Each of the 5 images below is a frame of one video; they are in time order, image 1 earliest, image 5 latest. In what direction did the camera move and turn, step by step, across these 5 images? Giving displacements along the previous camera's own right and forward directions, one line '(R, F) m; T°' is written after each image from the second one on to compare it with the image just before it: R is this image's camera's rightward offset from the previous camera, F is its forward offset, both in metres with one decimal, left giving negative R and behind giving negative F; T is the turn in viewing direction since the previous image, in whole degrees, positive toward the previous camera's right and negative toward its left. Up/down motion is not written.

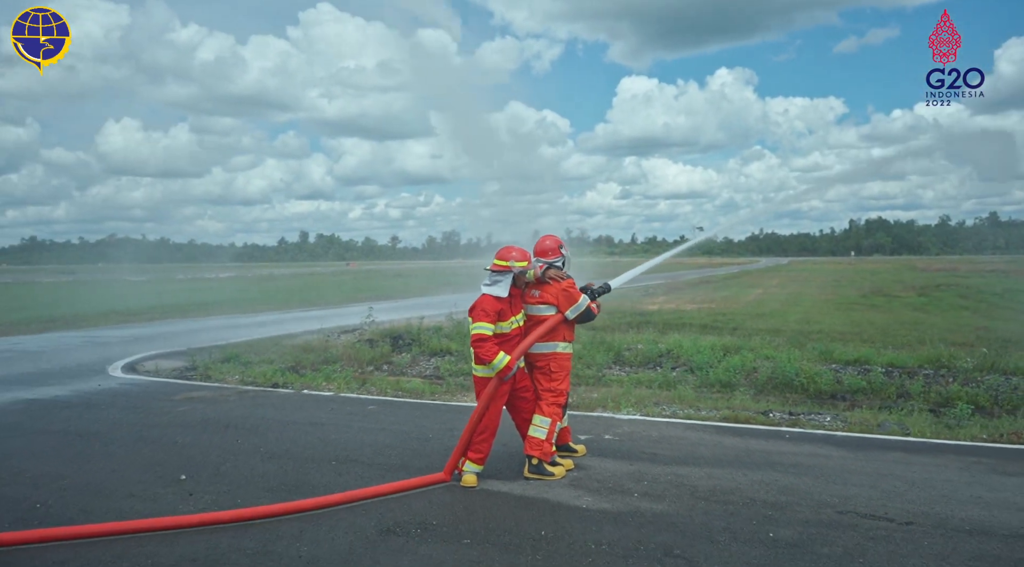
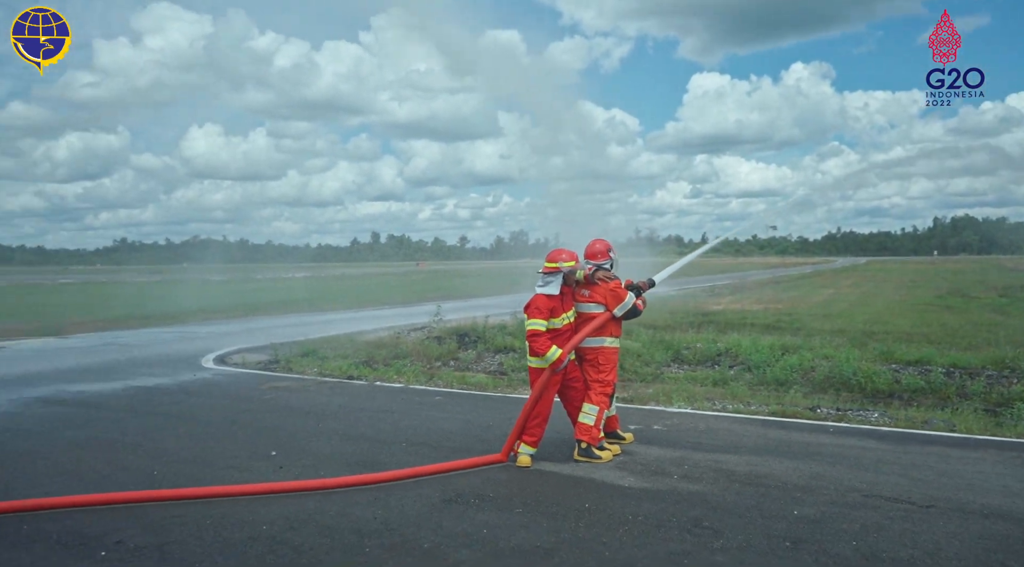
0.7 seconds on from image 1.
(+0.1, -0.5) m; -5°
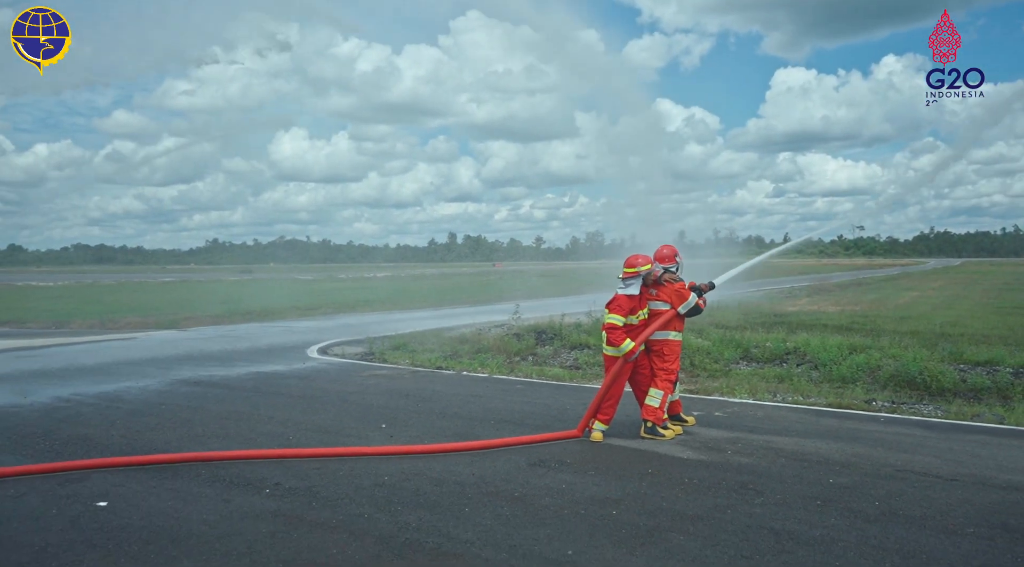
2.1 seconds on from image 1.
(0.0, -0.9) m; -6°
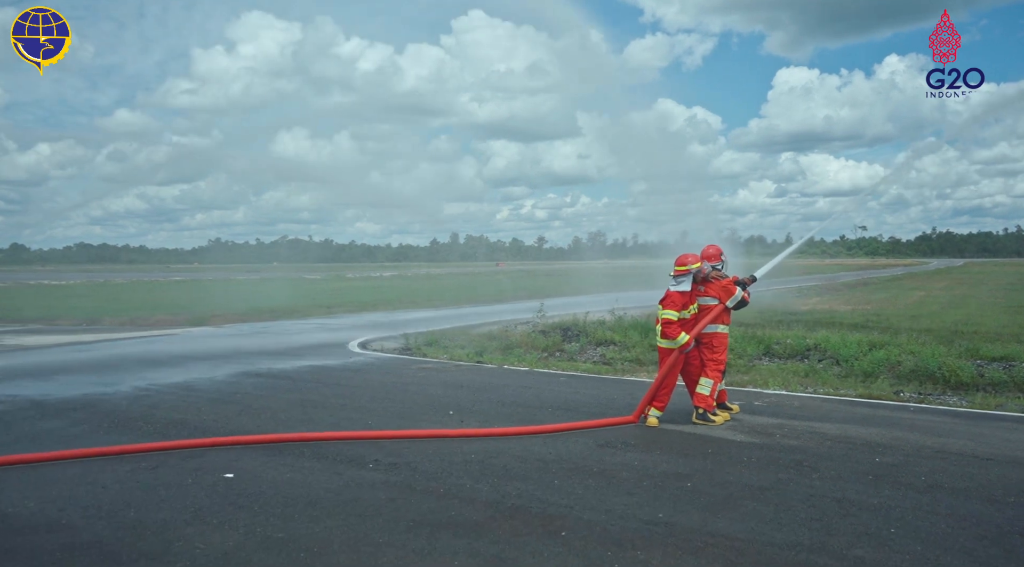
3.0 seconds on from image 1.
(-0.6, -0.6) m; 0°
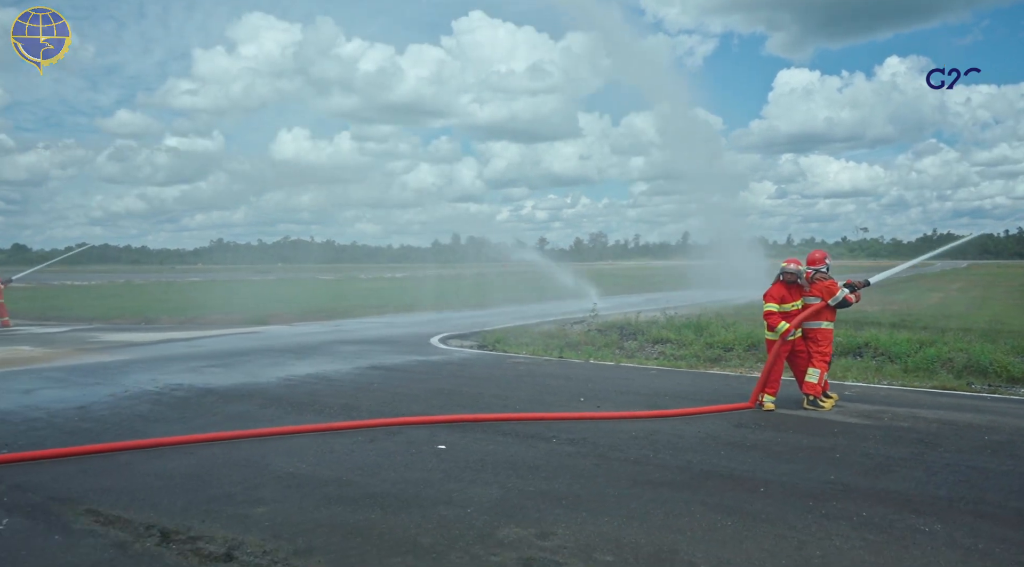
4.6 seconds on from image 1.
(-1.4, -0.9) m; 0°
